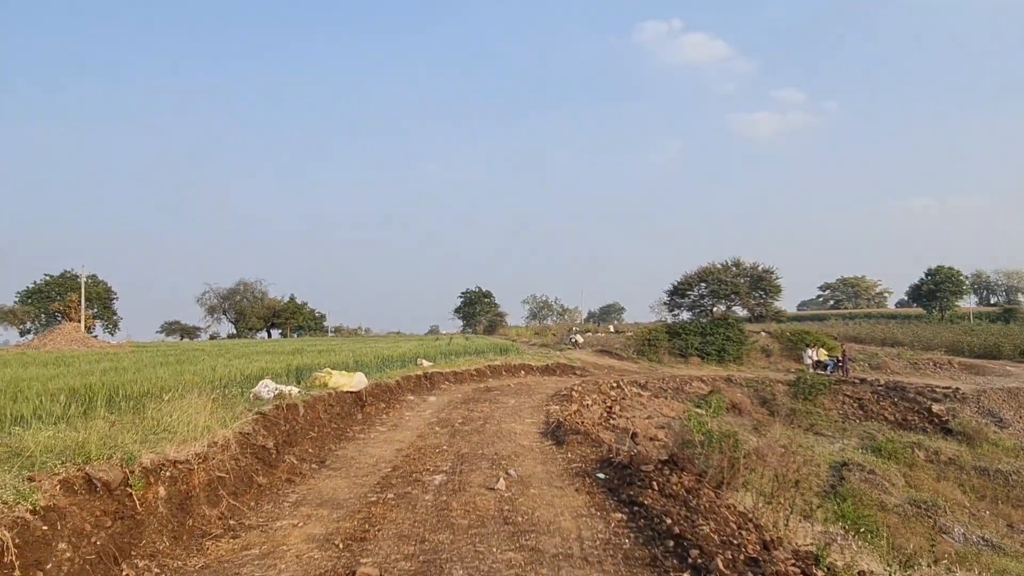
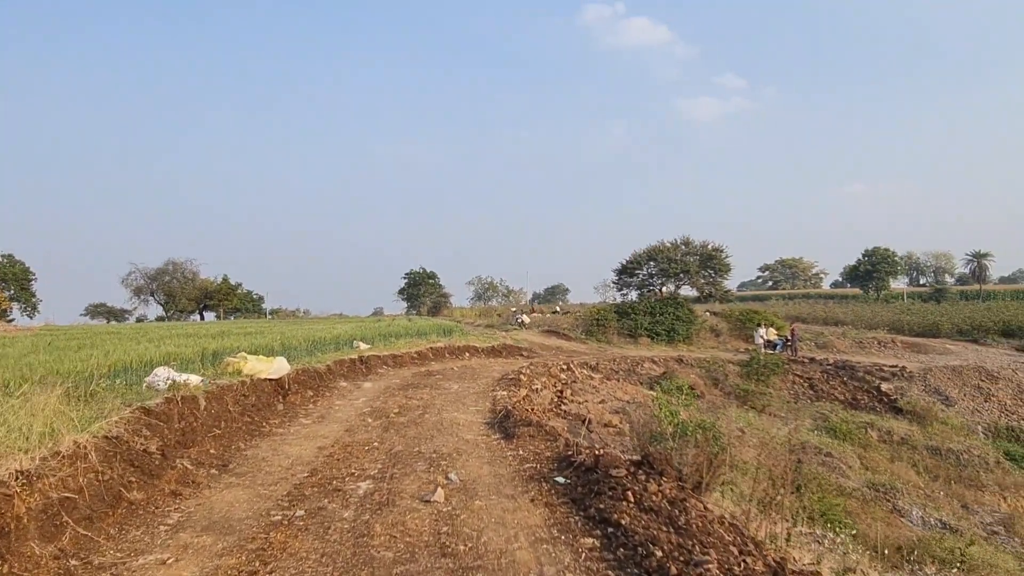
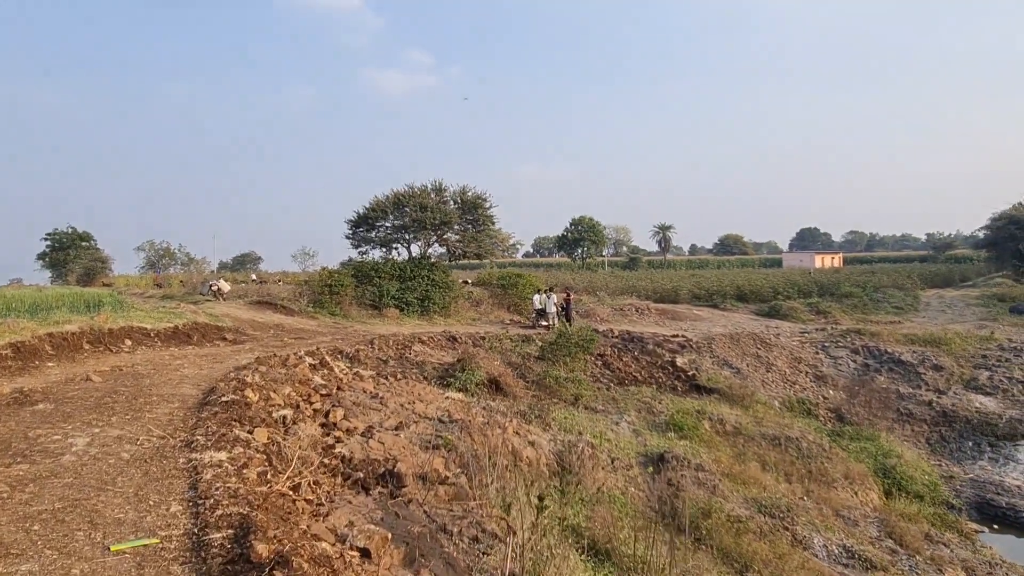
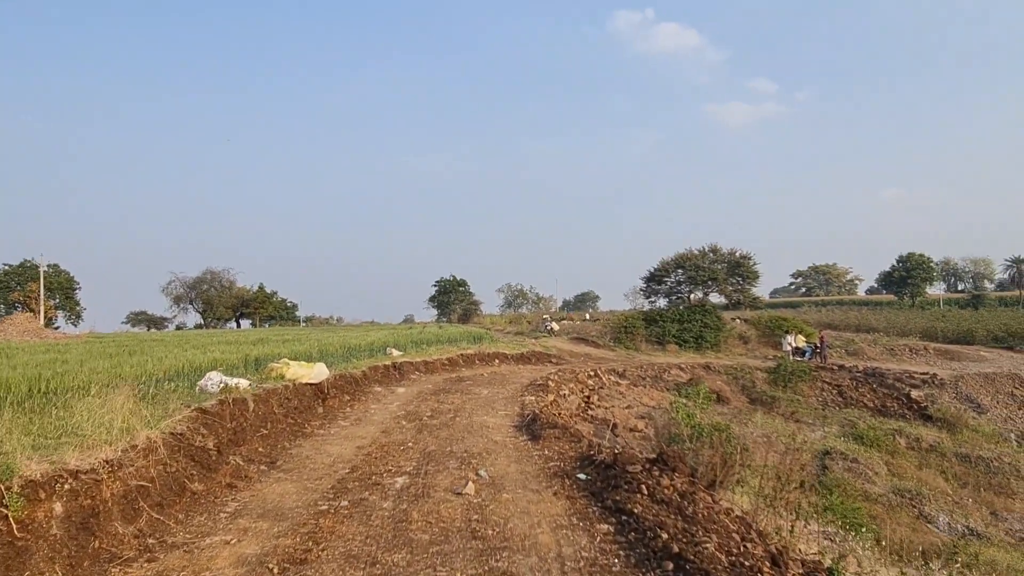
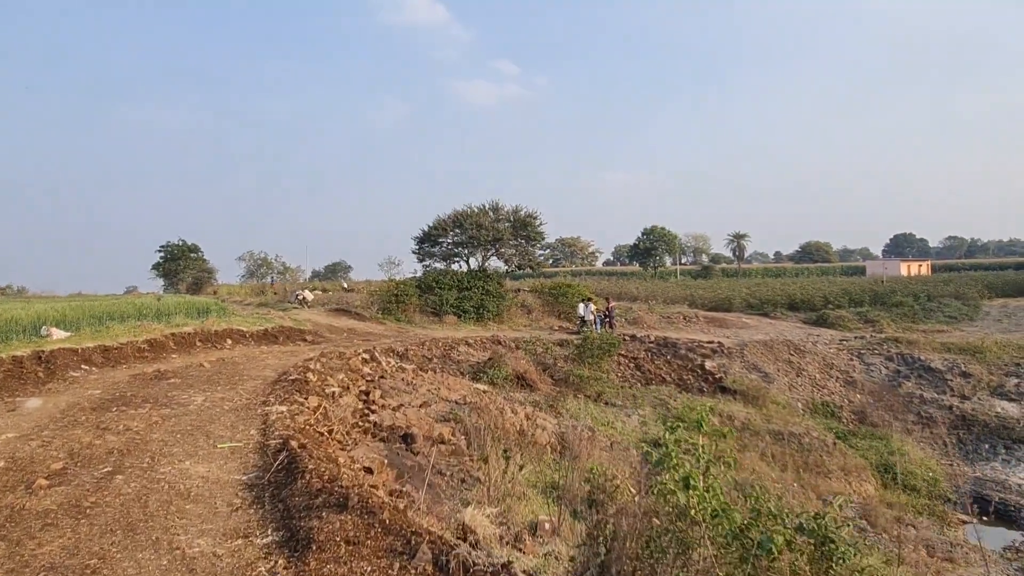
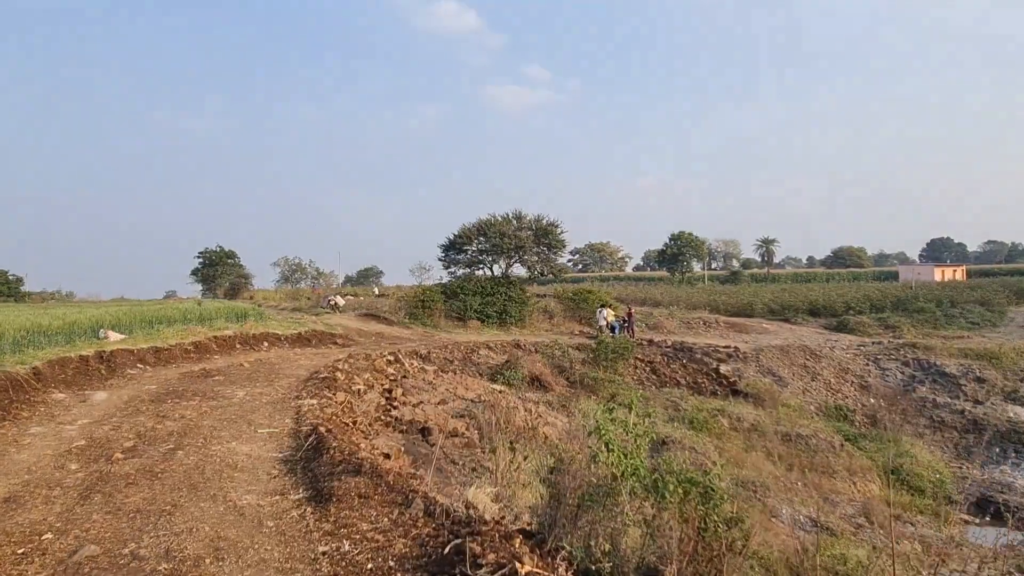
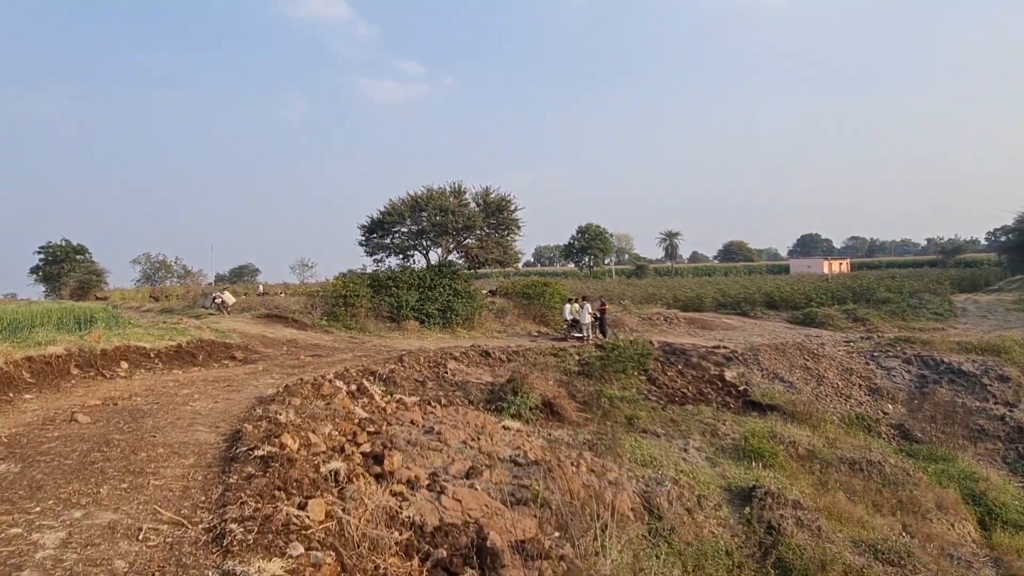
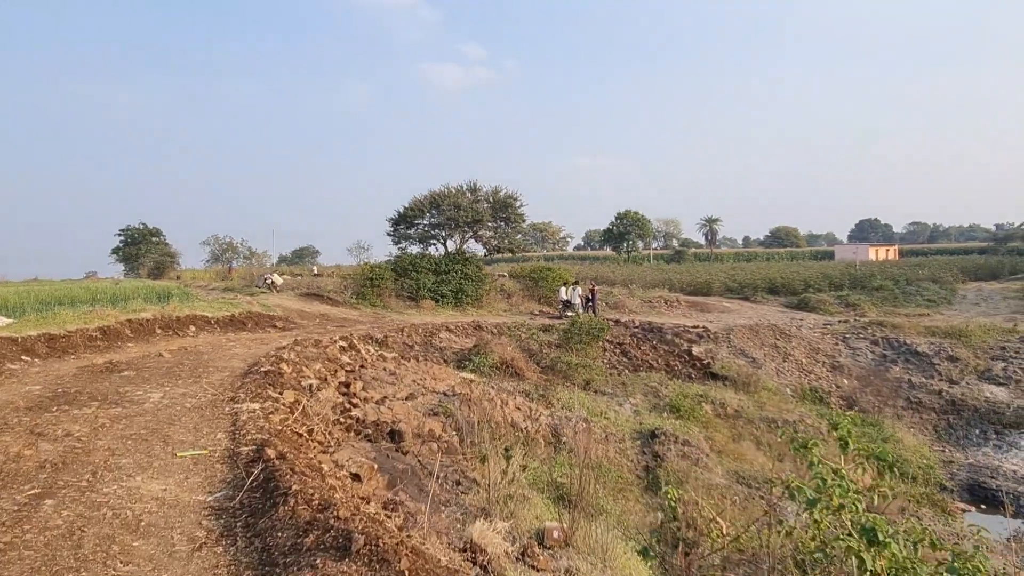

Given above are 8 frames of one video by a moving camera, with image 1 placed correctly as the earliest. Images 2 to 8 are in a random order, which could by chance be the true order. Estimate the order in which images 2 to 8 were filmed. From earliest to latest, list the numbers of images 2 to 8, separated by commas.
4, 2, 6, 5, 8, 3, 7
